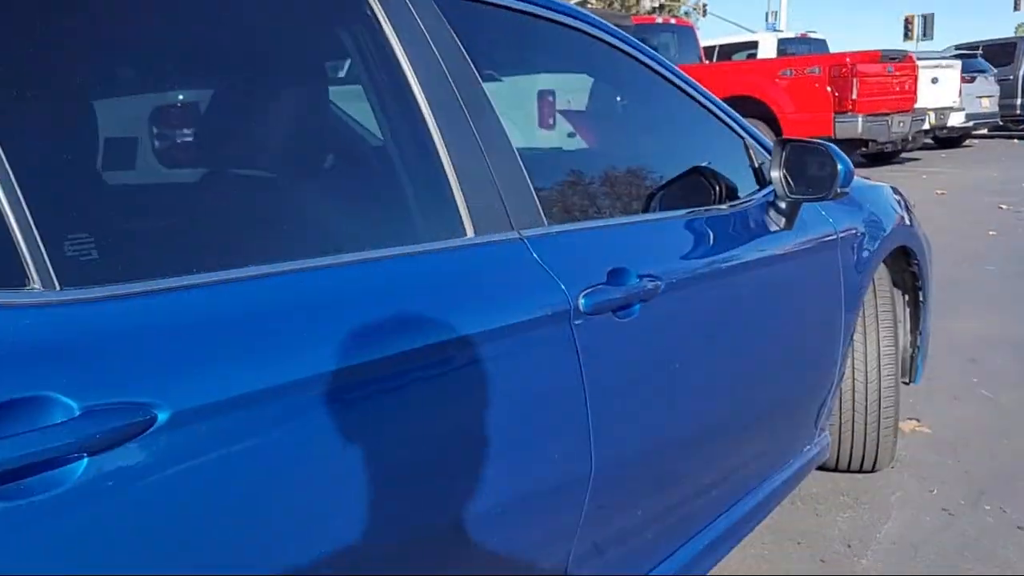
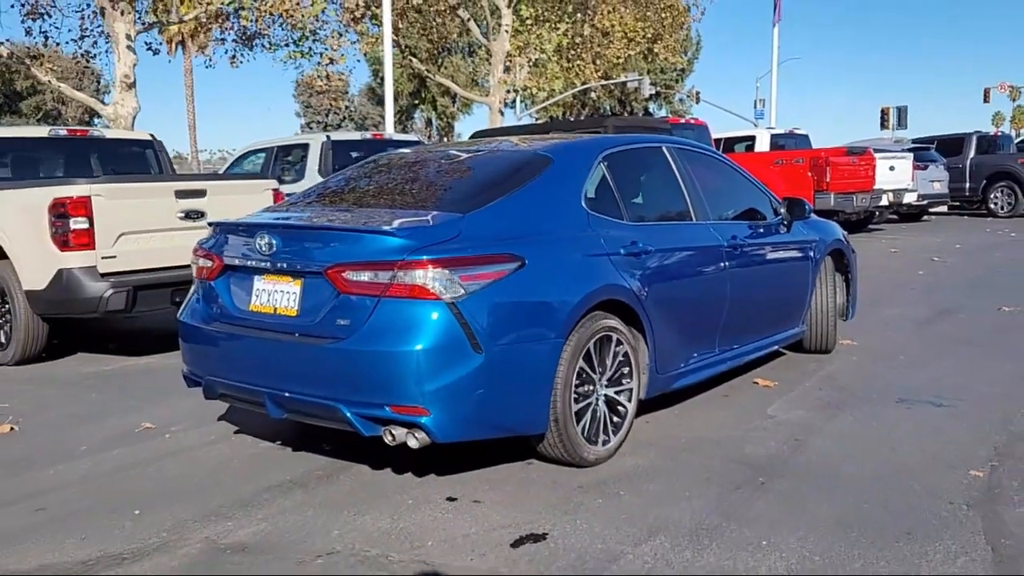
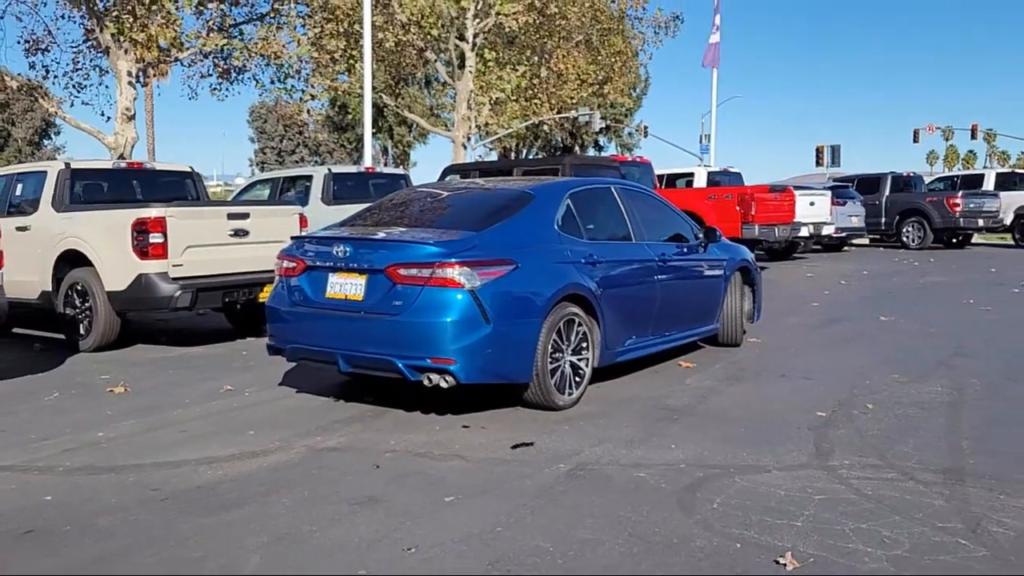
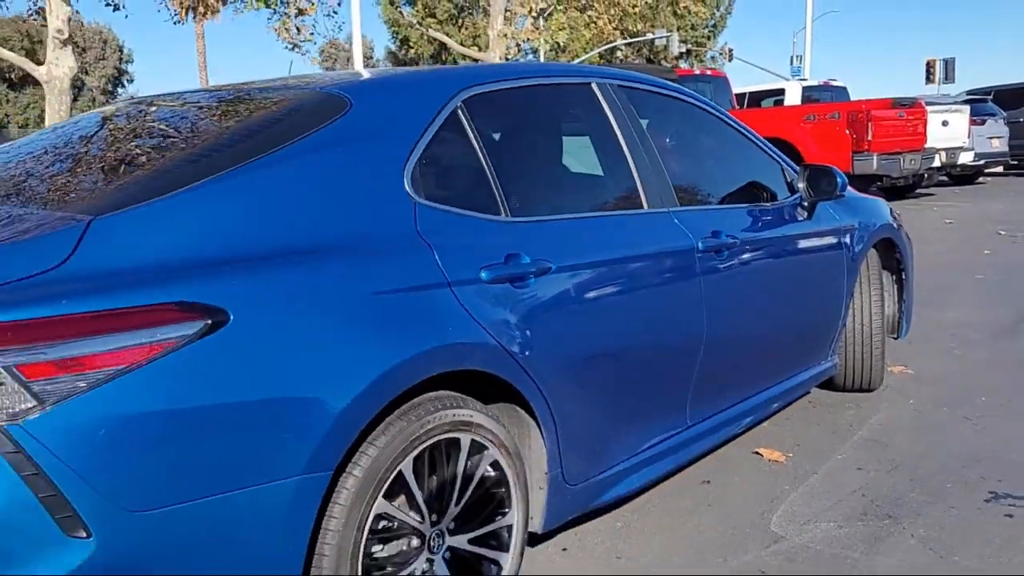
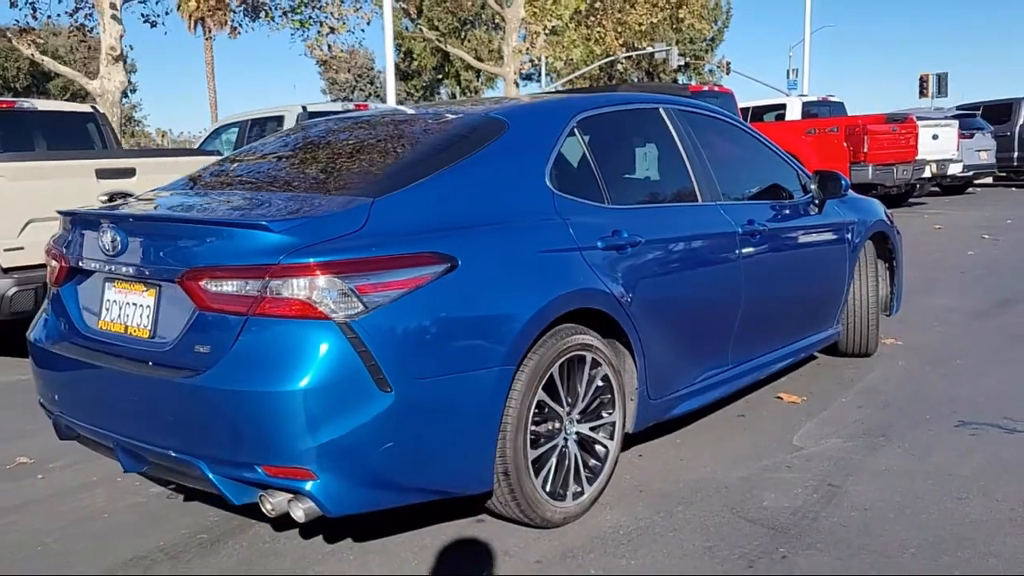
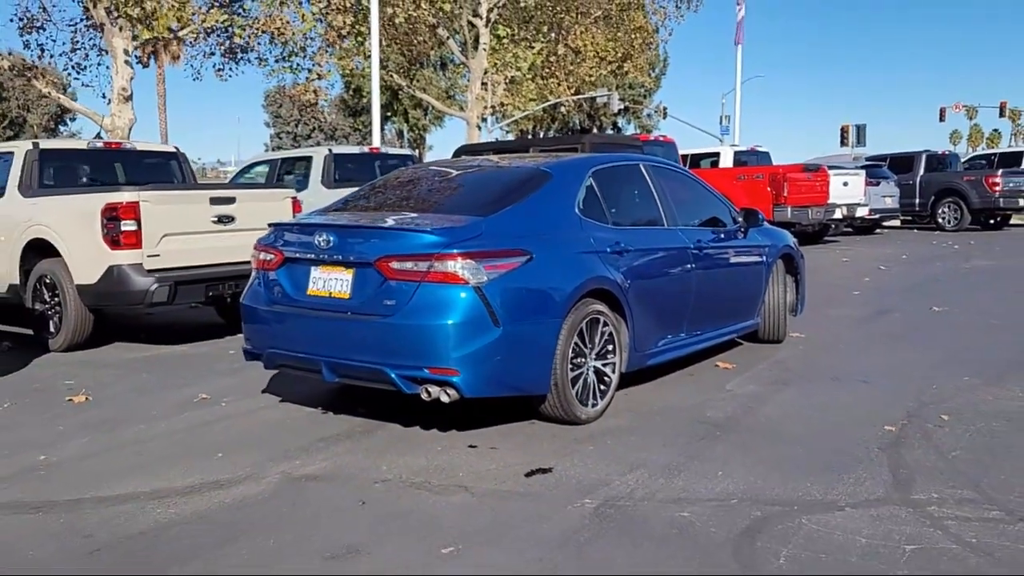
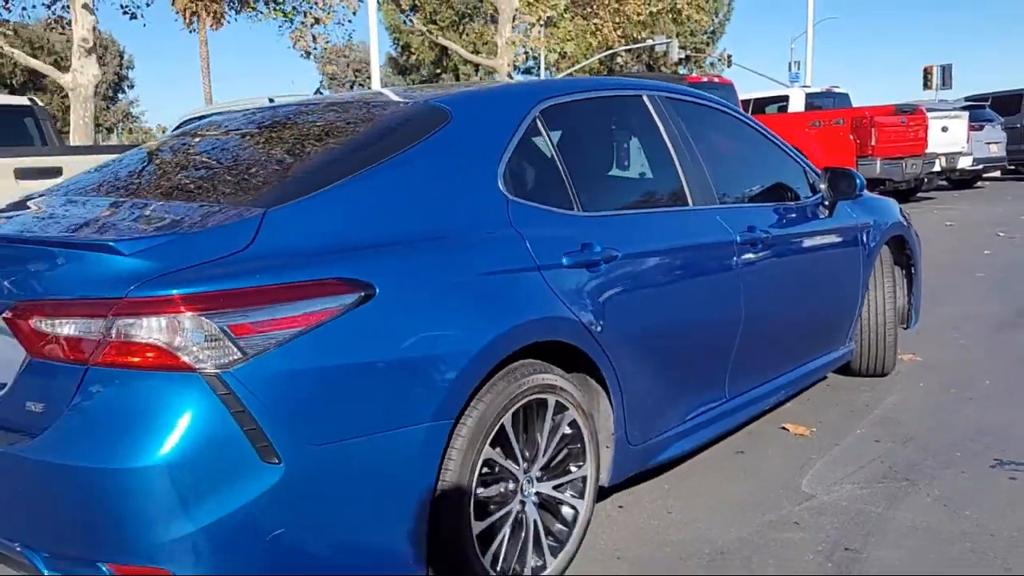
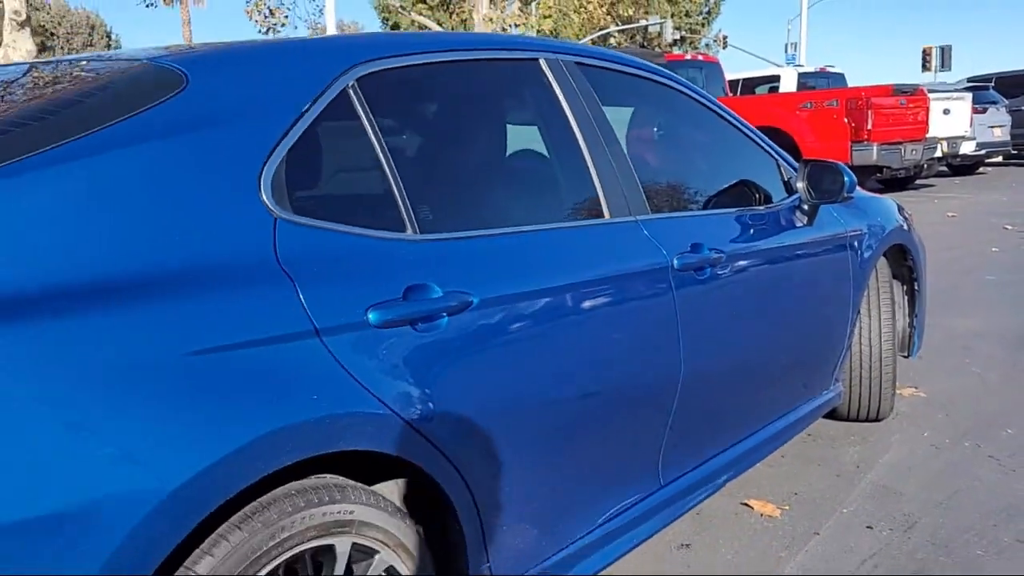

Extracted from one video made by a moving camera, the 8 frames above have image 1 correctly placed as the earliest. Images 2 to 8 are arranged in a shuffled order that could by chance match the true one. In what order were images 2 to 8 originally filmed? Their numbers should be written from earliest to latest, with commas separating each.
8, 4, 7, 5, 2, 6, 3
